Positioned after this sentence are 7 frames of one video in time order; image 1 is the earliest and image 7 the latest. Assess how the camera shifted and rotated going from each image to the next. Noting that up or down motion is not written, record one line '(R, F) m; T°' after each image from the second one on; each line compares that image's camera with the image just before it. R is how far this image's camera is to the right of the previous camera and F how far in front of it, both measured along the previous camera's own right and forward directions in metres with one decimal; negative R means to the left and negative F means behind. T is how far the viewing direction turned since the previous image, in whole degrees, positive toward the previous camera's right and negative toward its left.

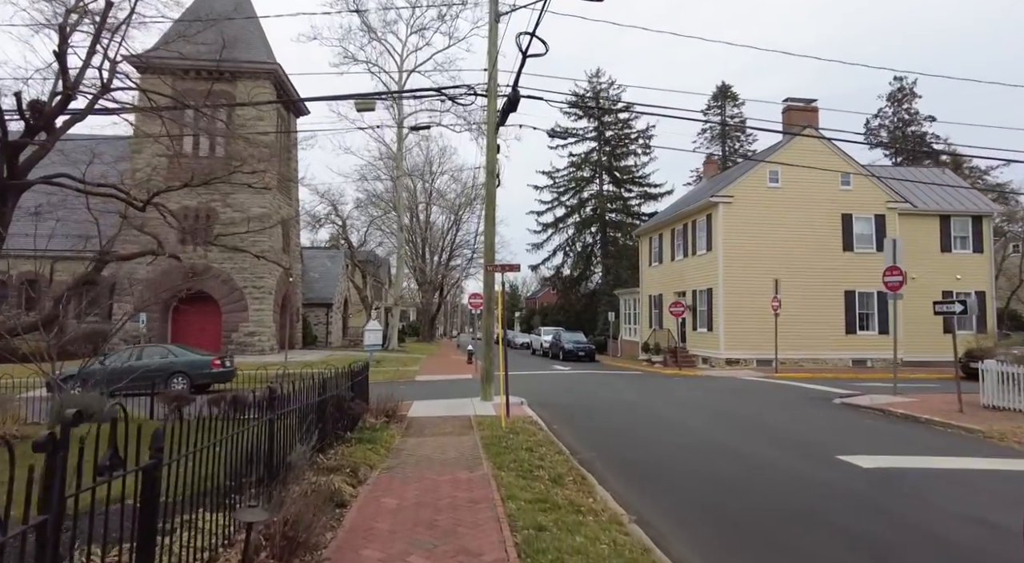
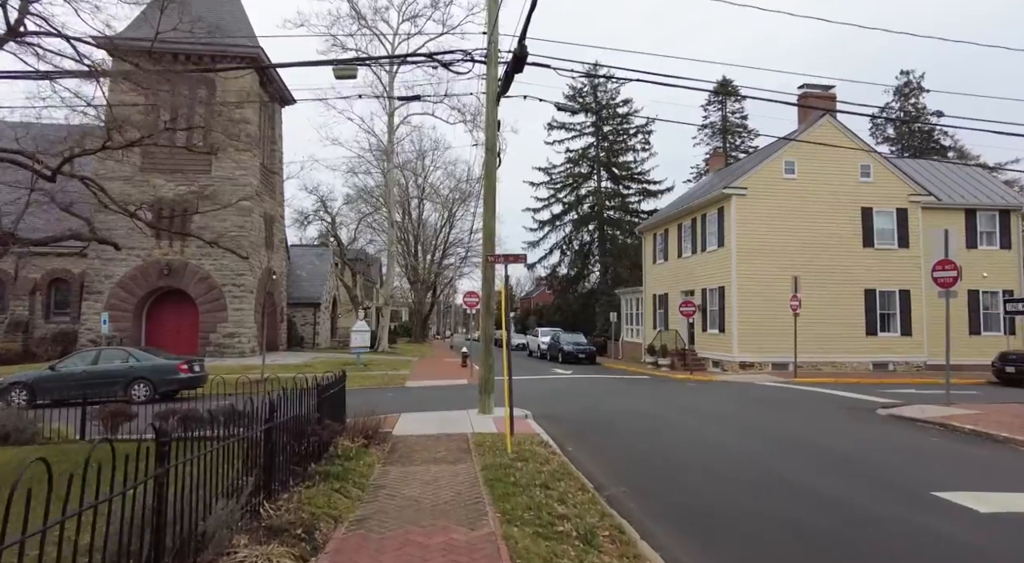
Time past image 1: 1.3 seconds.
(-0.2, +1.7) m; +1°
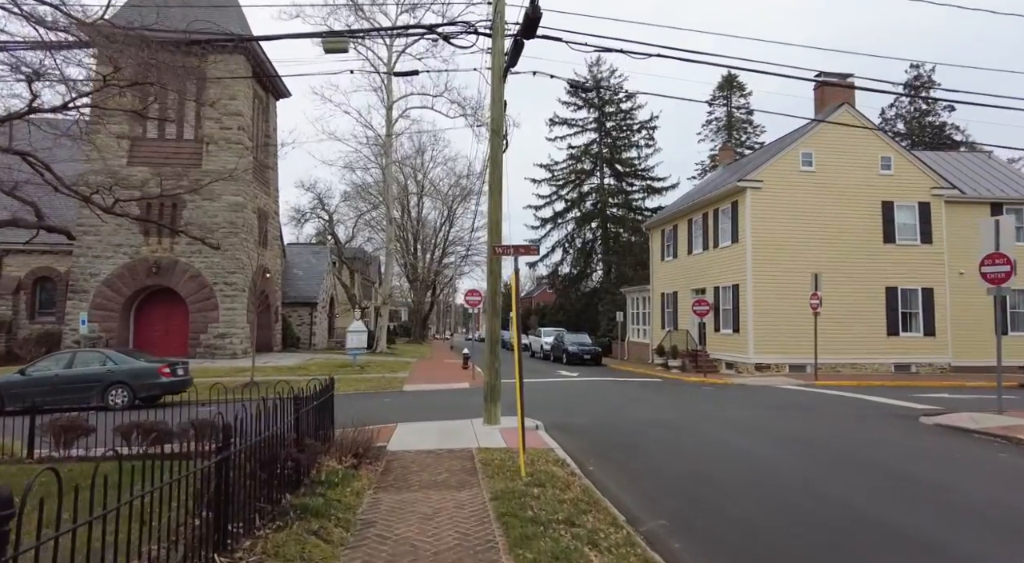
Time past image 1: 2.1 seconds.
(-0.1, +1.1) m; 0°
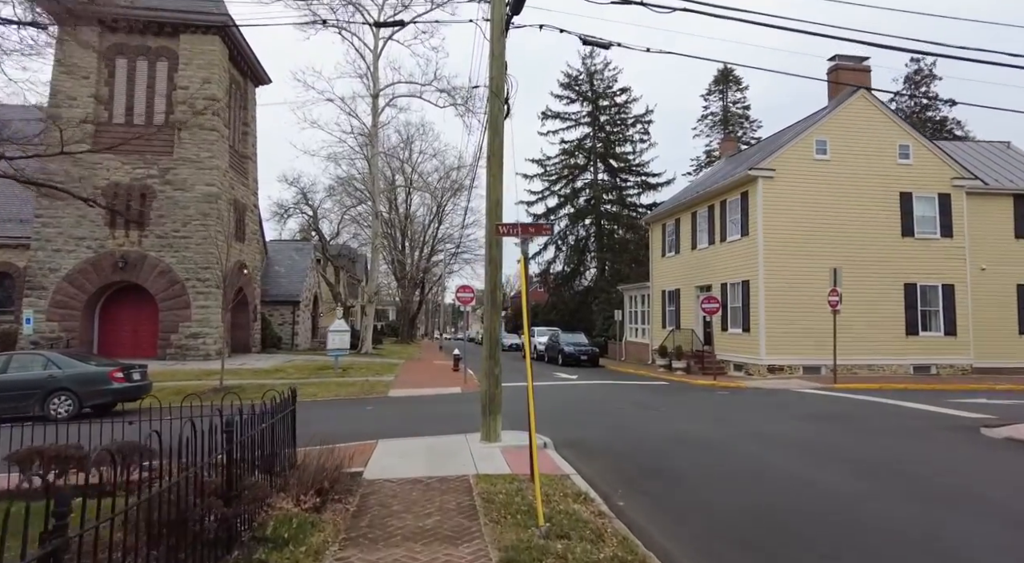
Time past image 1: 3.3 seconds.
(-0.2, +1.6) m; +1°
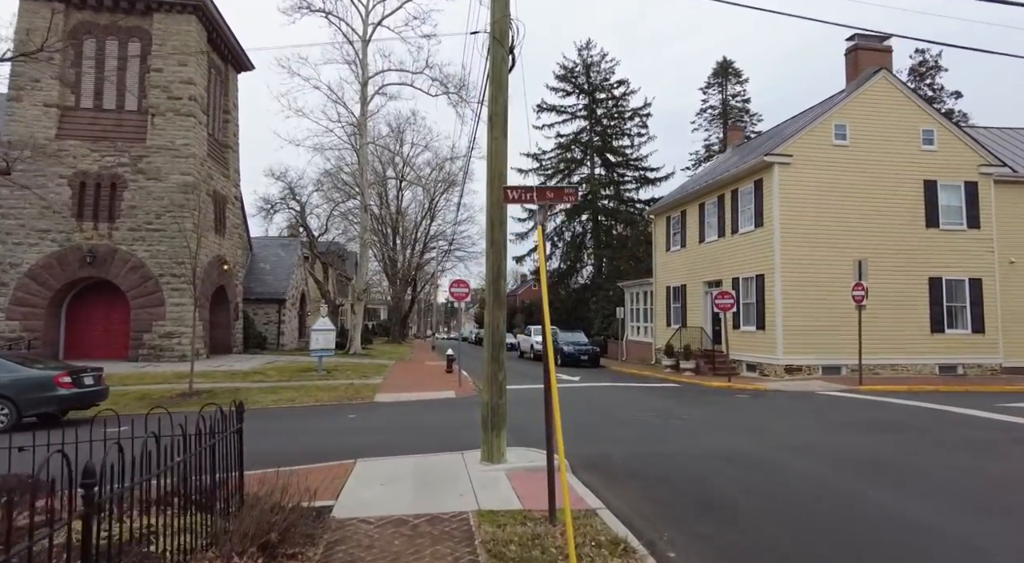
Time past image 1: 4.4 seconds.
(-0.2, +1.5) m; +1°
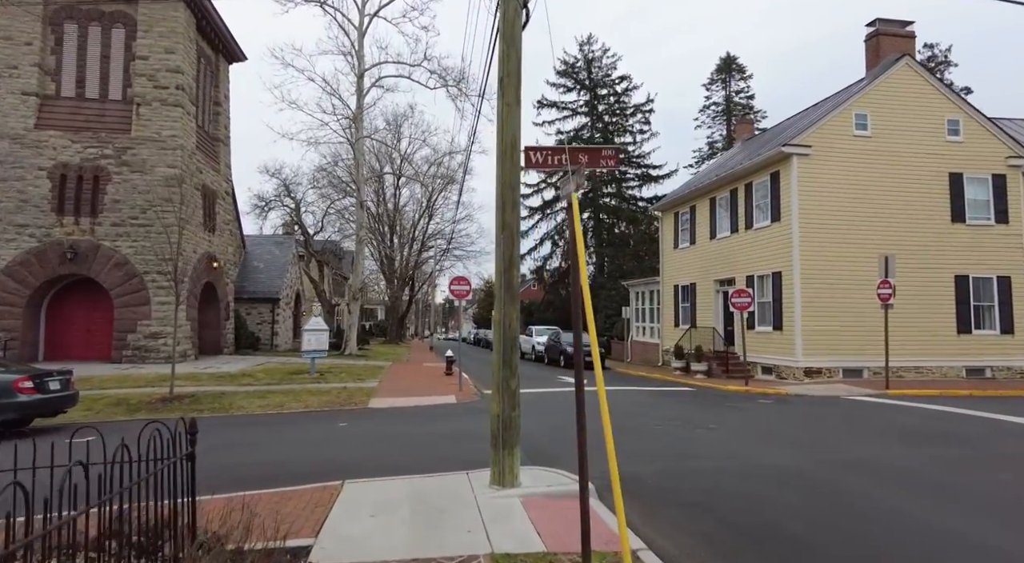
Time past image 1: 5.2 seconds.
(-0.2, +1.1) m; 0°
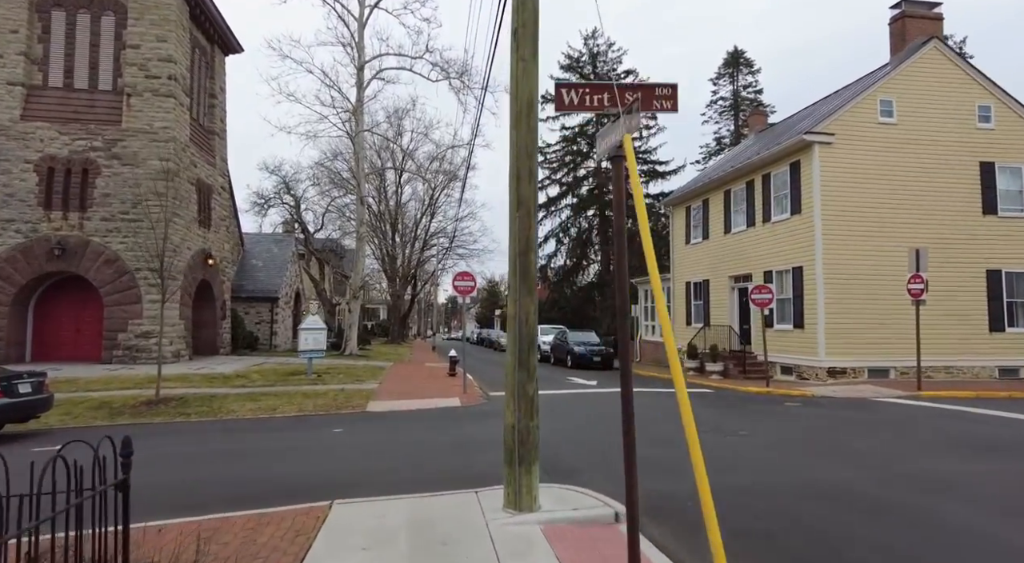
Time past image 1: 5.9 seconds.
(-0.1, +0.9) m; 0°
